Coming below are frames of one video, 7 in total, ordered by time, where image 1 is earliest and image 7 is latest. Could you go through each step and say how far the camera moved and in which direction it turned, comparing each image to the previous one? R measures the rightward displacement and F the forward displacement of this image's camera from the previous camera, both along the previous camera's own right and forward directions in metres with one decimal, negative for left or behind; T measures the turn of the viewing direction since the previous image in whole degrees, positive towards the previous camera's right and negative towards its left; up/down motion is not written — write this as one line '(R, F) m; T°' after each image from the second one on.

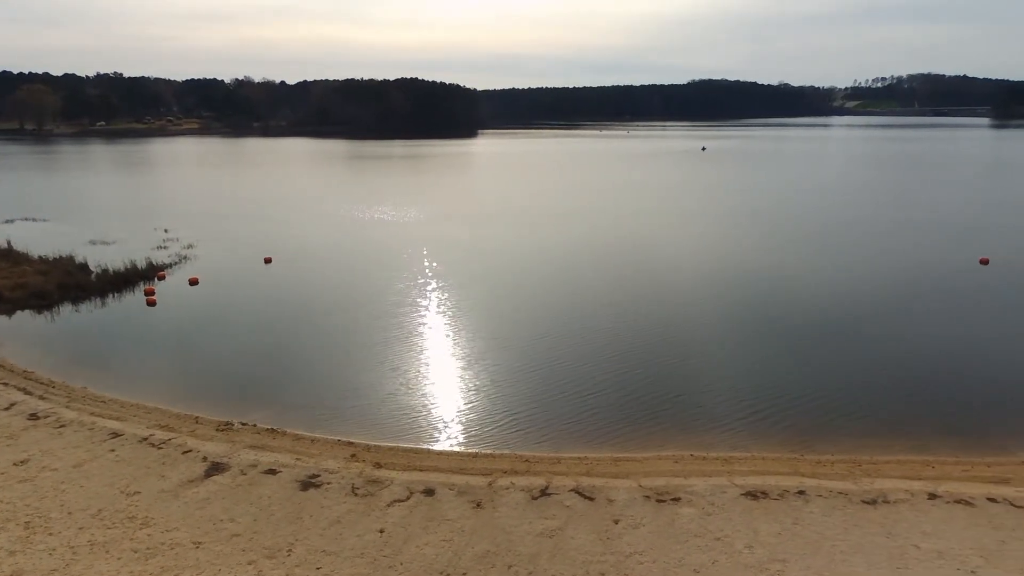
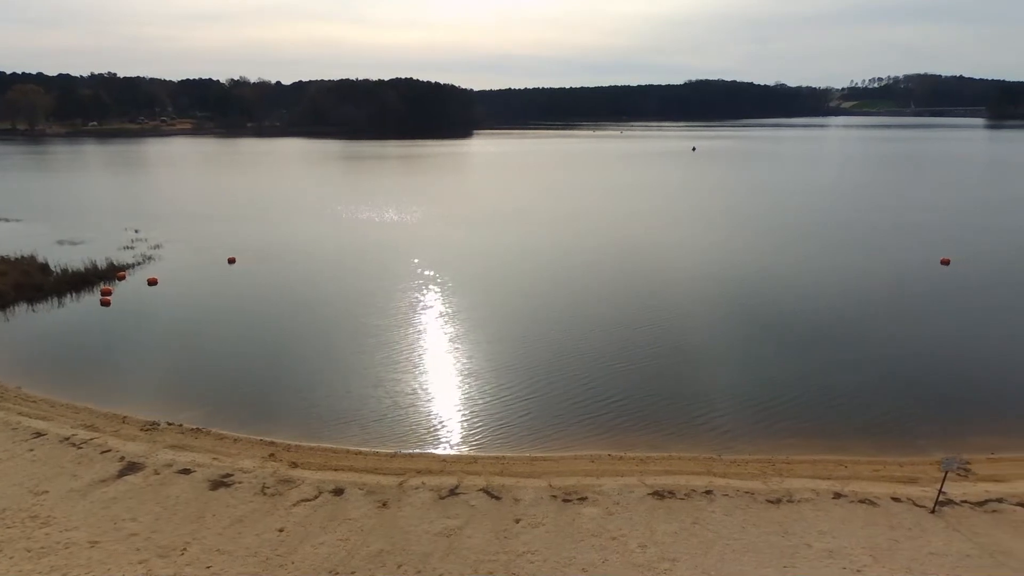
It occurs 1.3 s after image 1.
(+1.2, -0.1) m; 0°
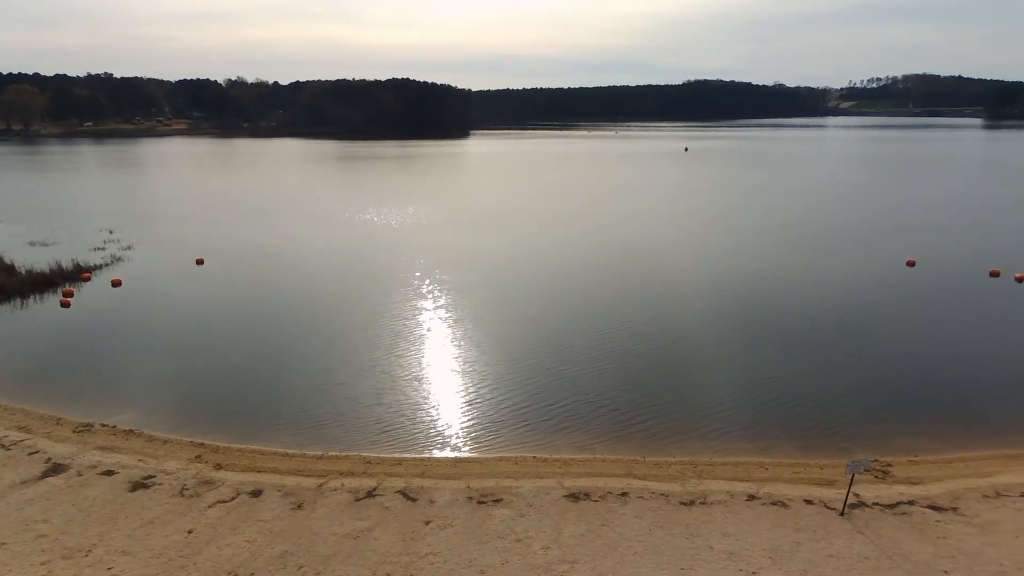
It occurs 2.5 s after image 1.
(+1.1, -0.1) m; 0°
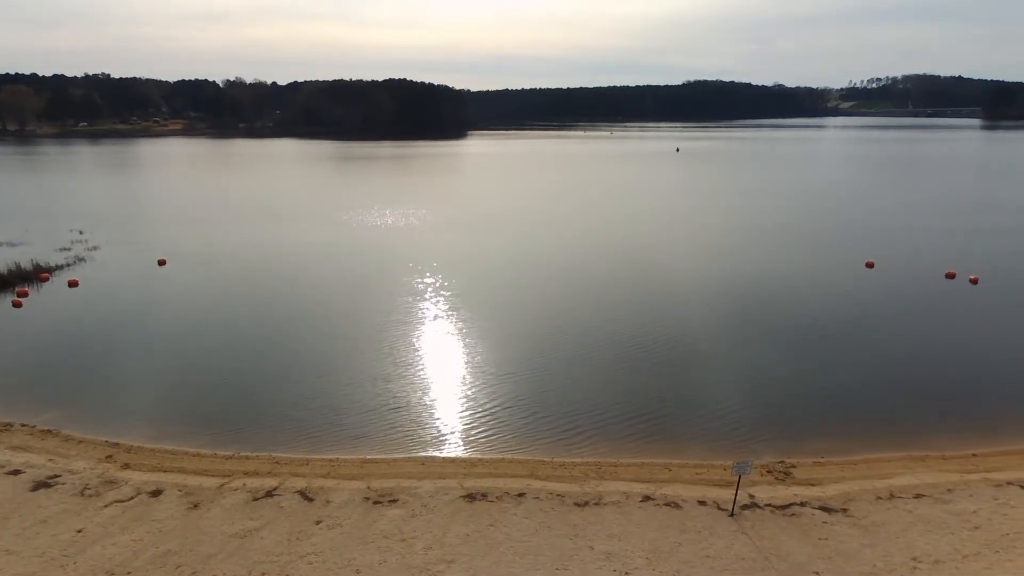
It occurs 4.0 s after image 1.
(+1.4, -0.1) m; 0°
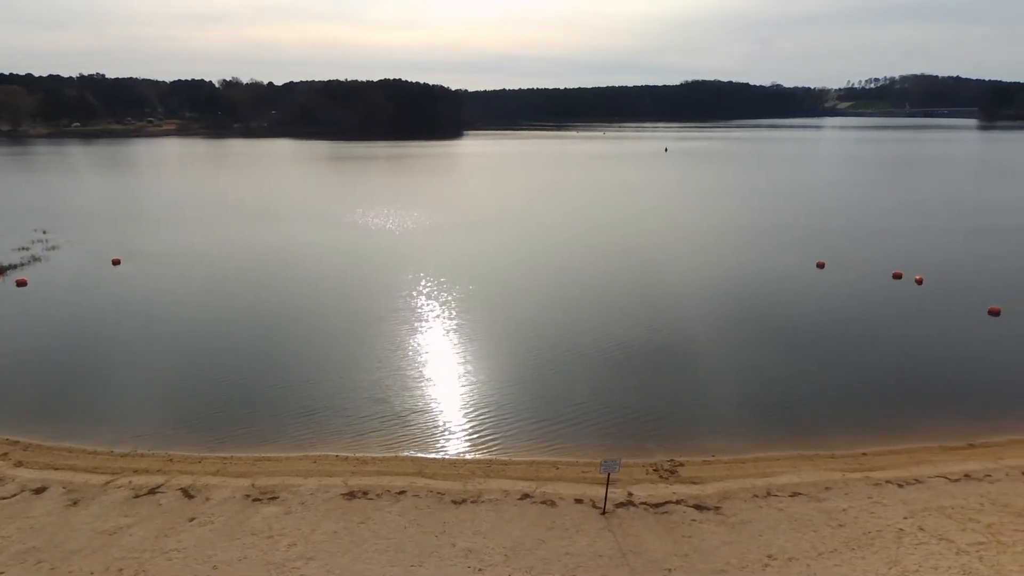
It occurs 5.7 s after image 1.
(+1.6, -0.1) m; 0°
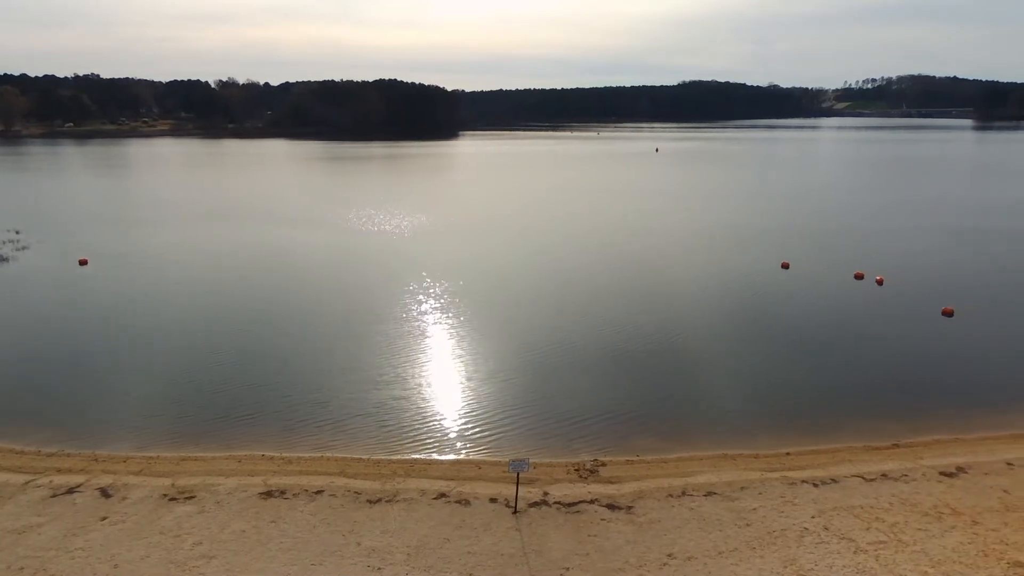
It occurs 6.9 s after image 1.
(+1.1, 0.0) m; 0°
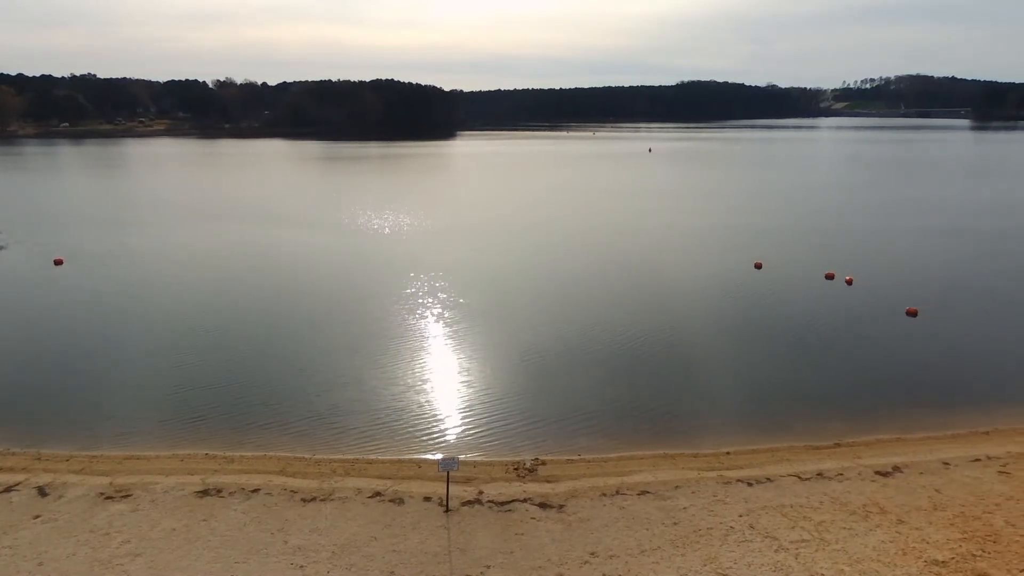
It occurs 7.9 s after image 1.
(+0.9, 0.0) m; 0°
